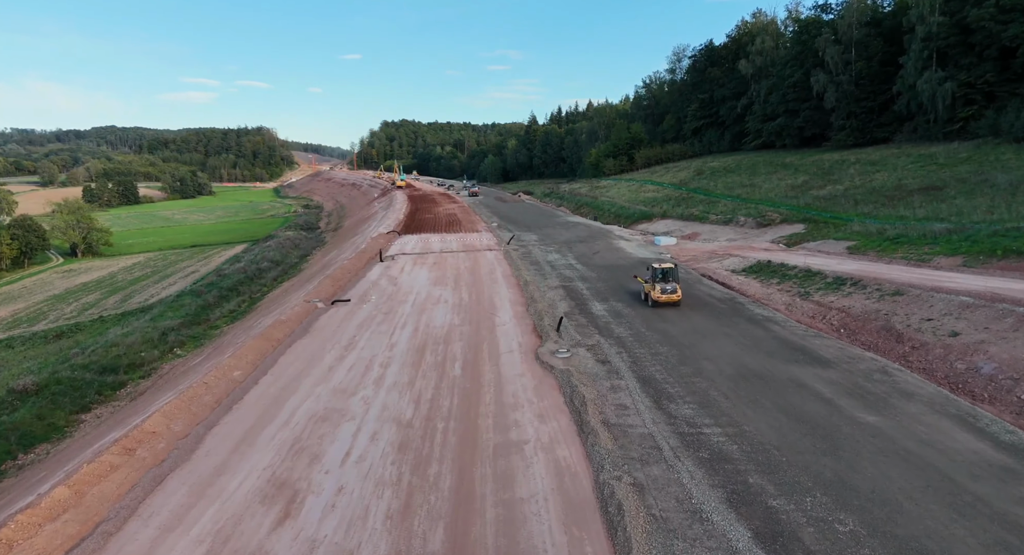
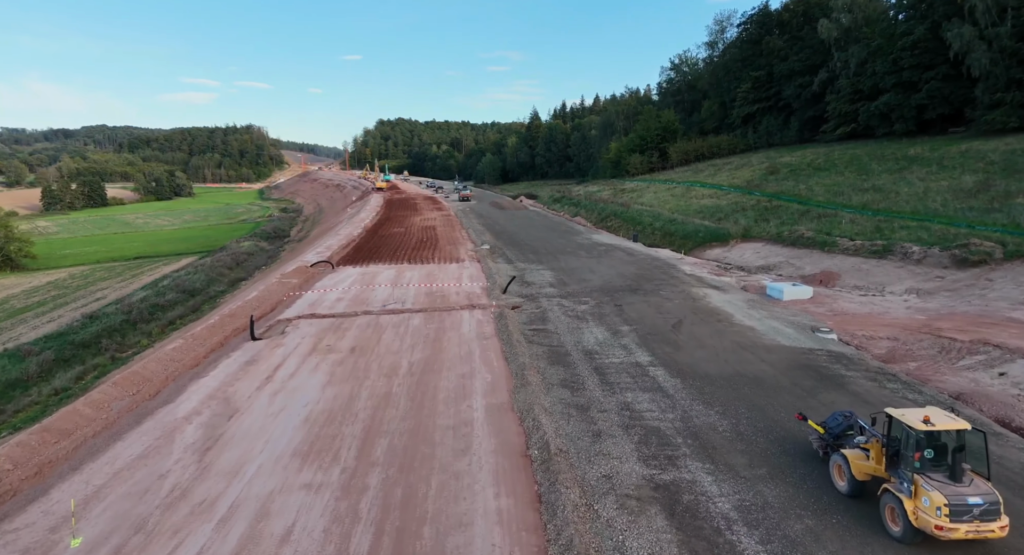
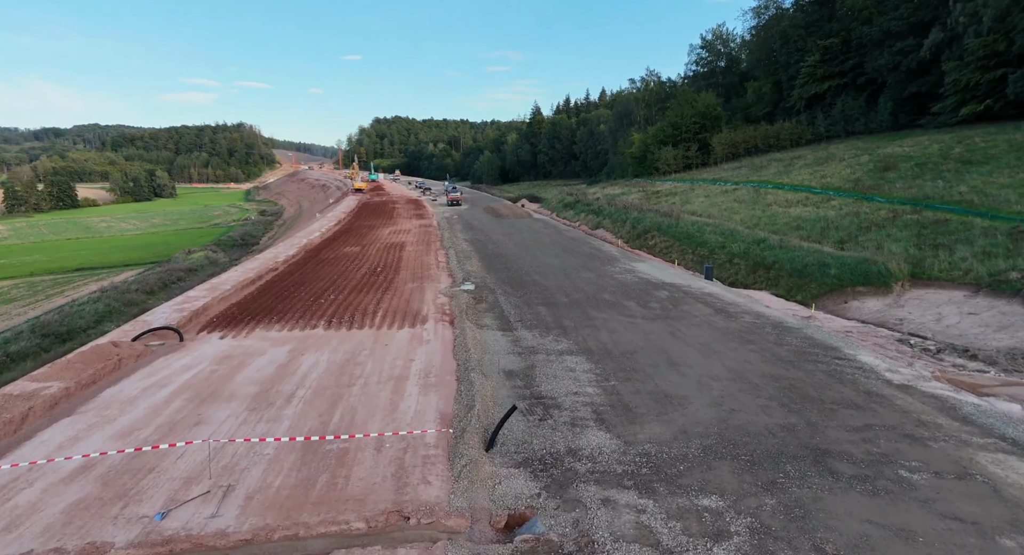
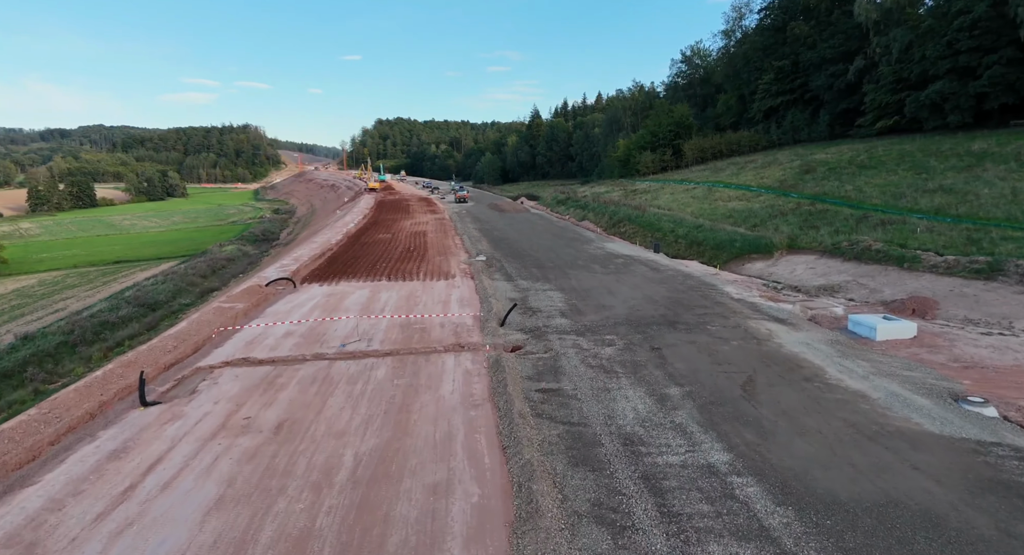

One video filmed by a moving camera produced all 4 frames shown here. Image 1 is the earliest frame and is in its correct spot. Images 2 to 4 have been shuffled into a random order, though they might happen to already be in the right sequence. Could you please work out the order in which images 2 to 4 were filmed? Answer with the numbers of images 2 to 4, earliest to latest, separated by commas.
2, 4, 3
